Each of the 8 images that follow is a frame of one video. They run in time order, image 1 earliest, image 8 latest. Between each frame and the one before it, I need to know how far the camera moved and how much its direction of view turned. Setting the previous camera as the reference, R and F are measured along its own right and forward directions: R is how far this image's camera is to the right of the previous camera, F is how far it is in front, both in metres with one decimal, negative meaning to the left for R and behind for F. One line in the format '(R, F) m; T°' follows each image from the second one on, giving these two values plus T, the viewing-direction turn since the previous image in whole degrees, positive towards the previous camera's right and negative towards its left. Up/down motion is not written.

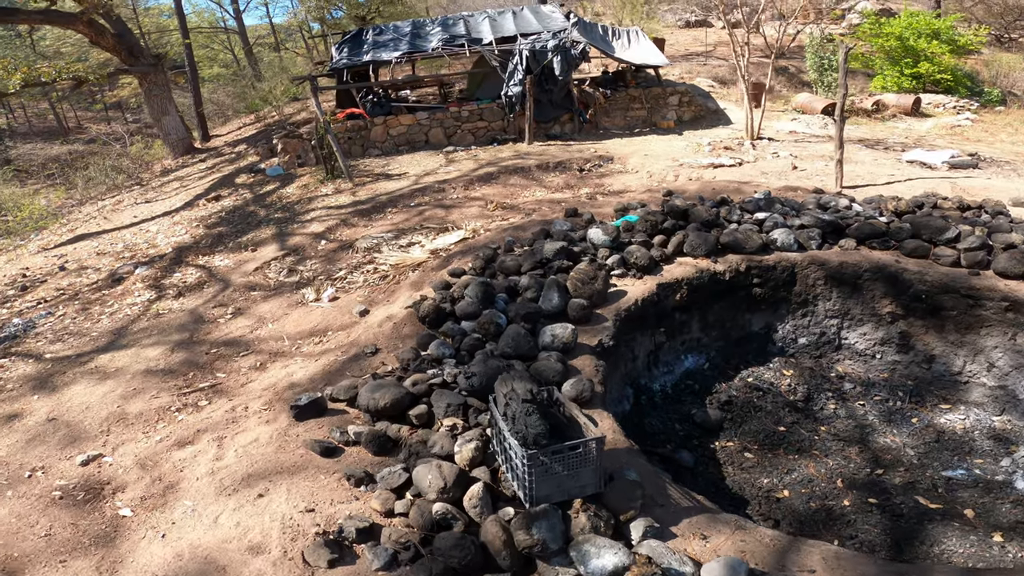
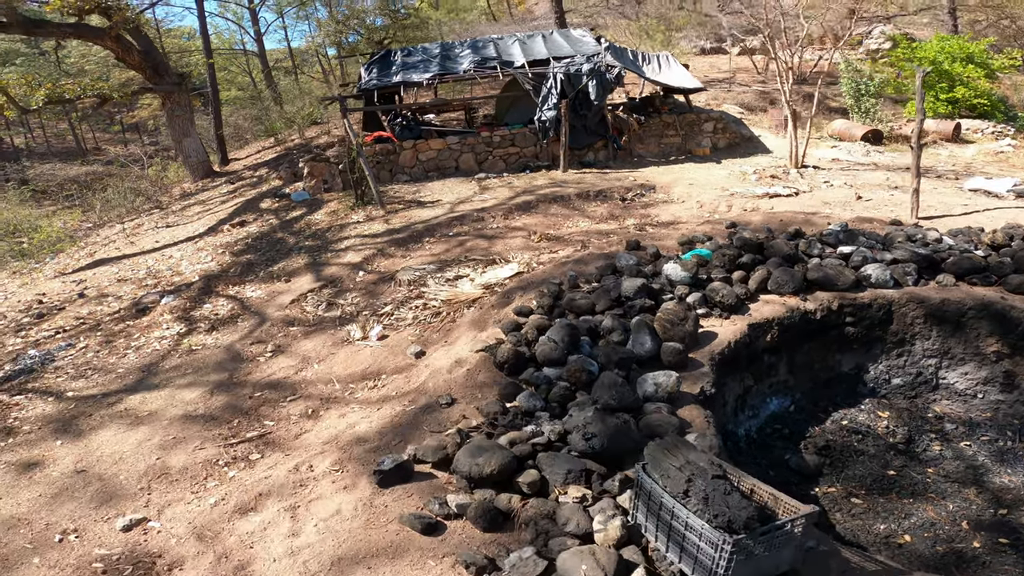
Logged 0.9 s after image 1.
(-0.5, +0.4) m; 0°
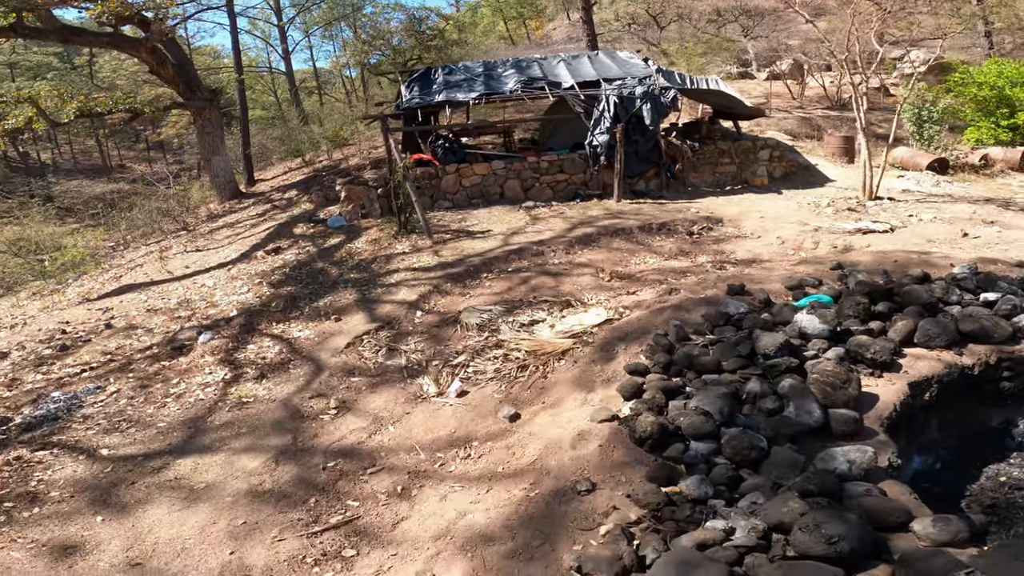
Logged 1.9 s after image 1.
(-0.7, +0.6) m; 0°
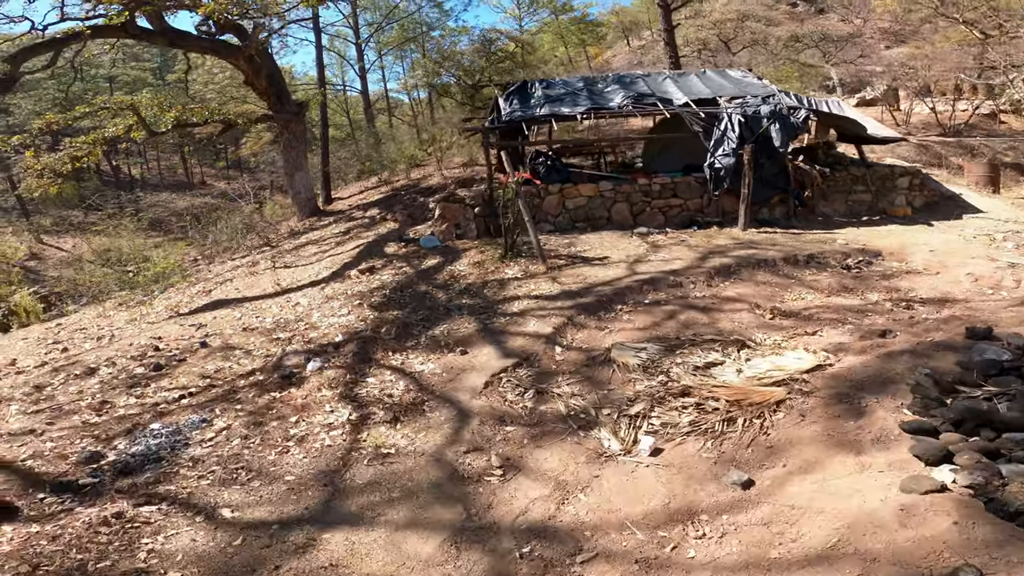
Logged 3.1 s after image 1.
(-1.1, +0.8) m; -3°
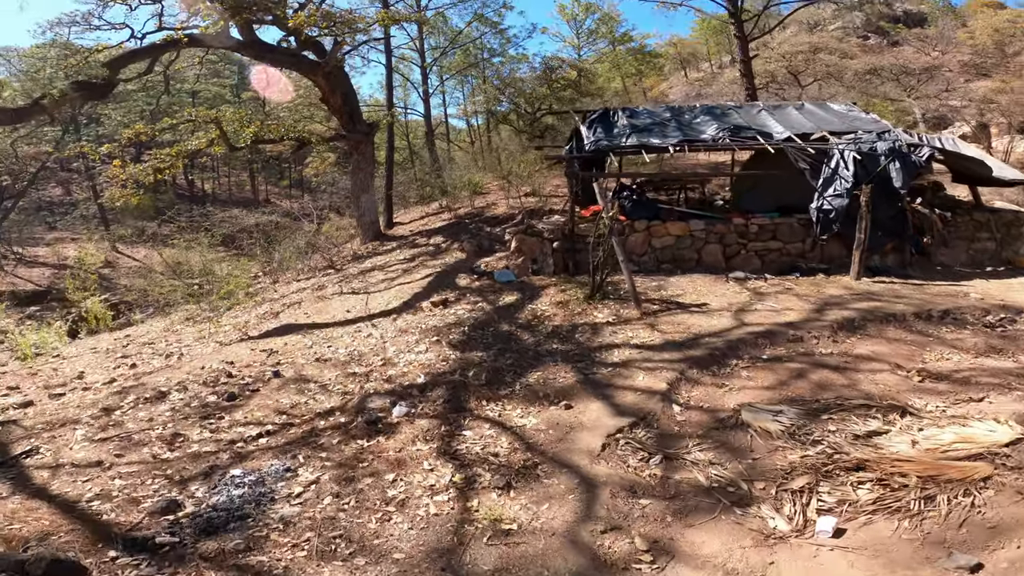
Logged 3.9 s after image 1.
(-0.6, +0.5) m; -3°
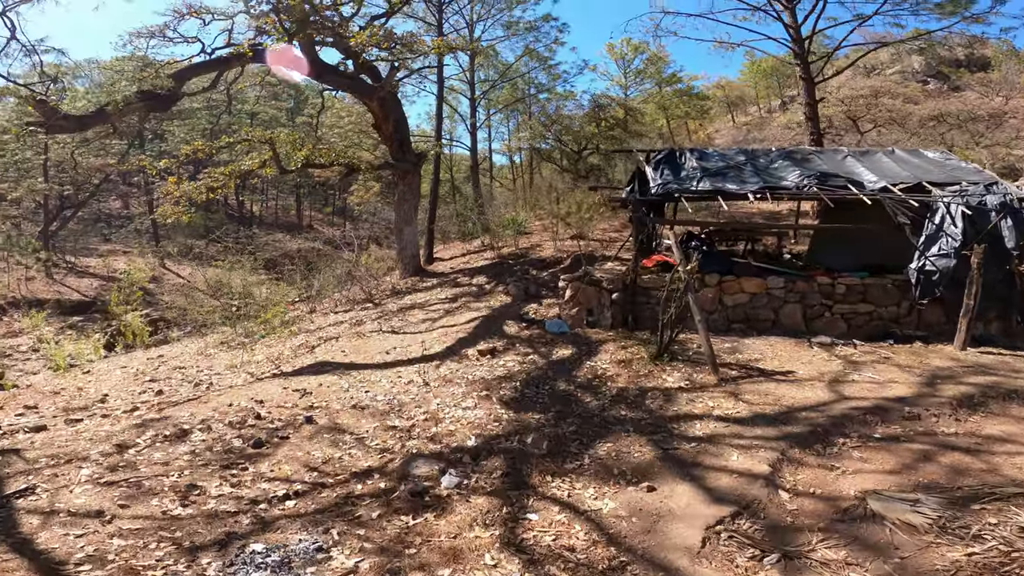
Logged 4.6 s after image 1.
(-0.4, +0.7) m; -2°
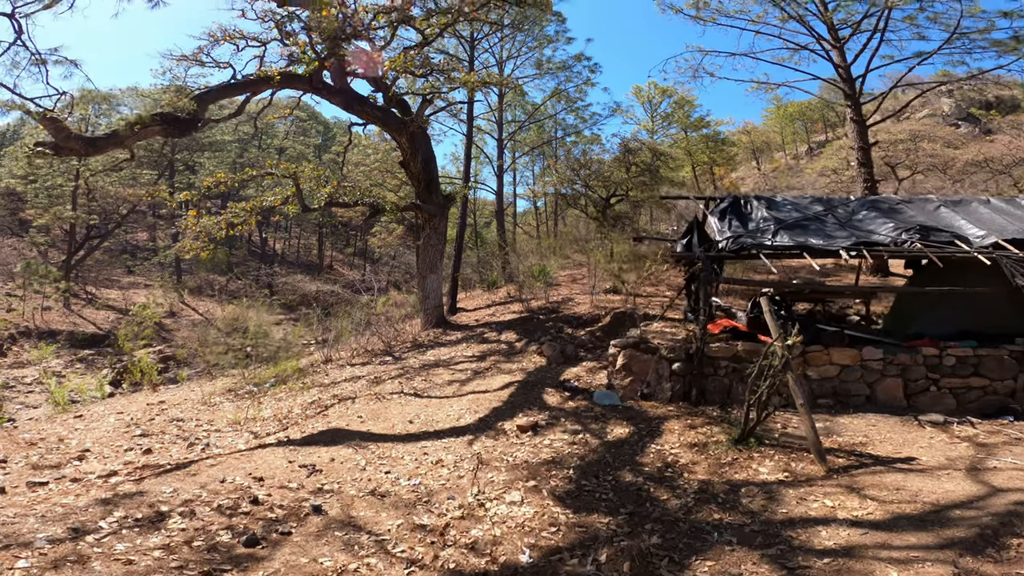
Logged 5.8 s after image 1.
(-0.4, +1.0) m; -1°
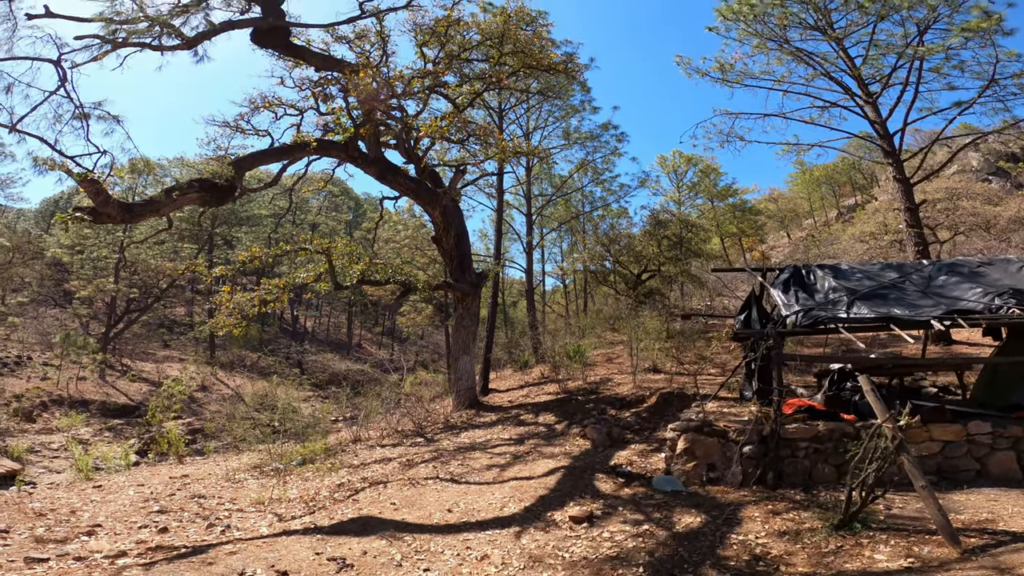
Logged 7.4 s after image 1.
(-0.2, +0.5) m; -2°
